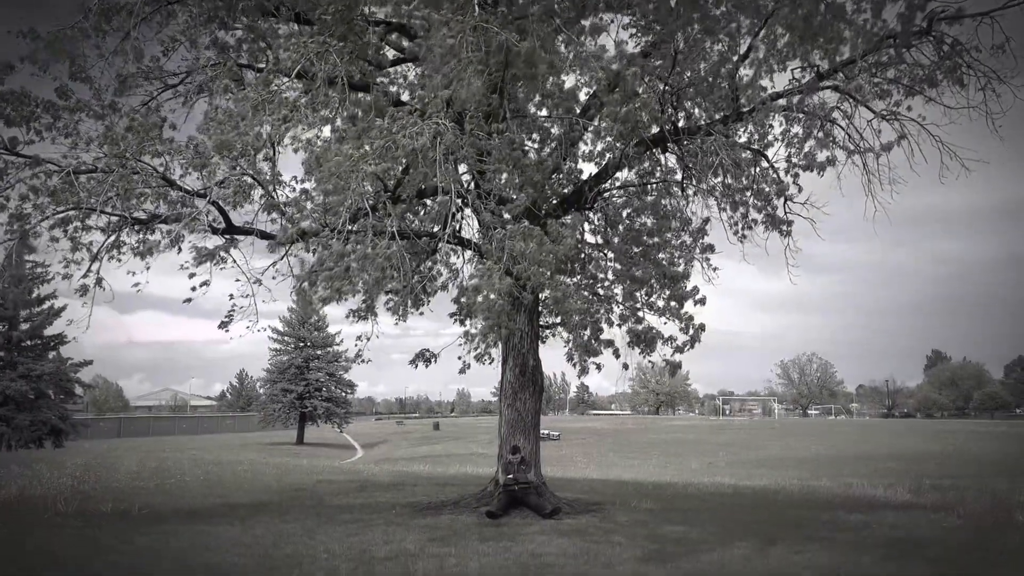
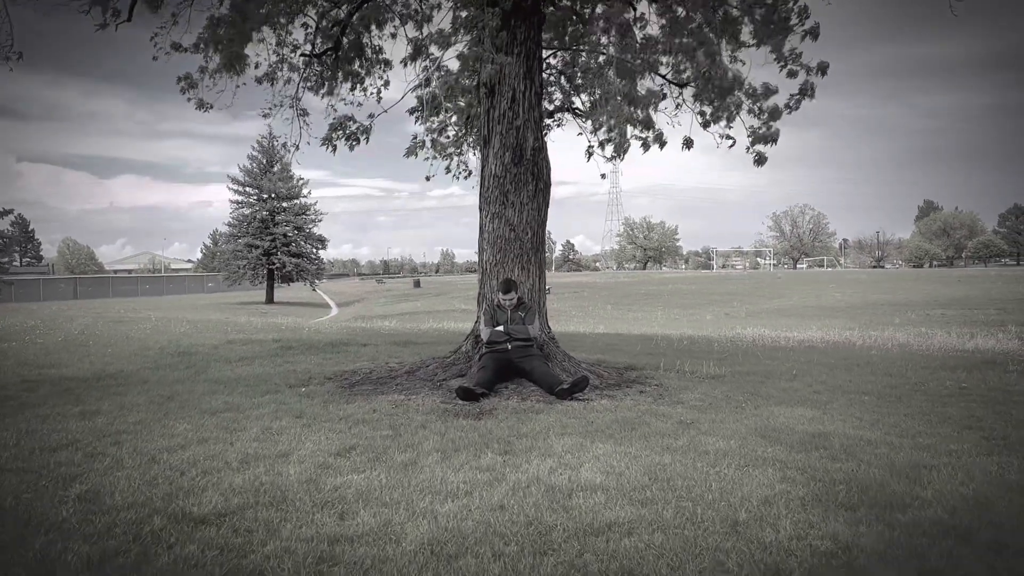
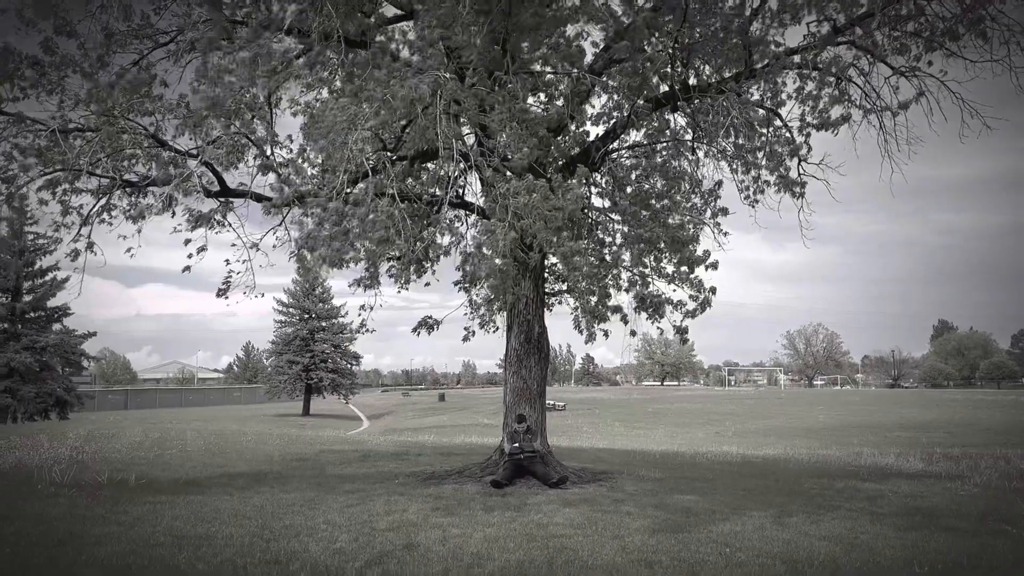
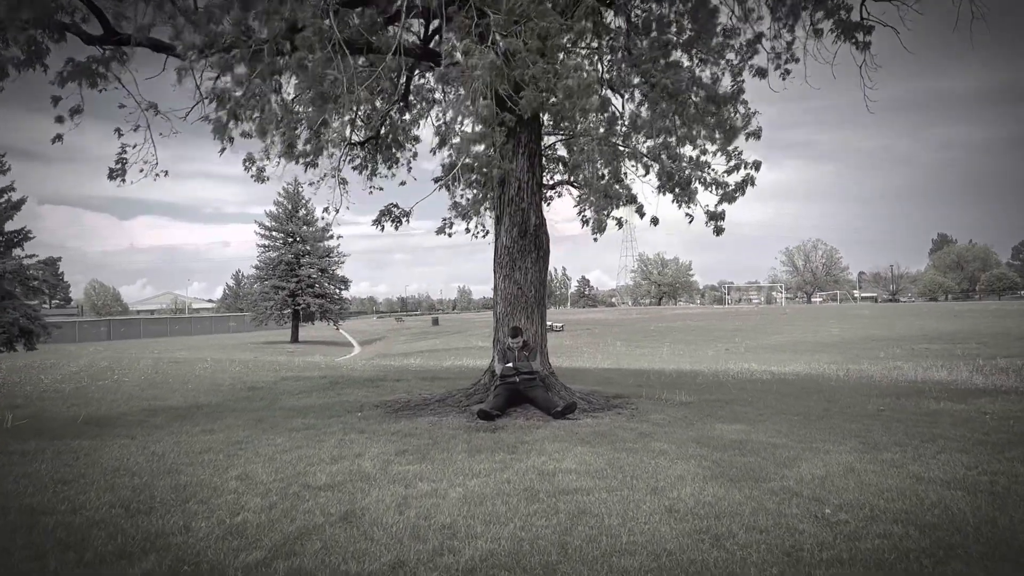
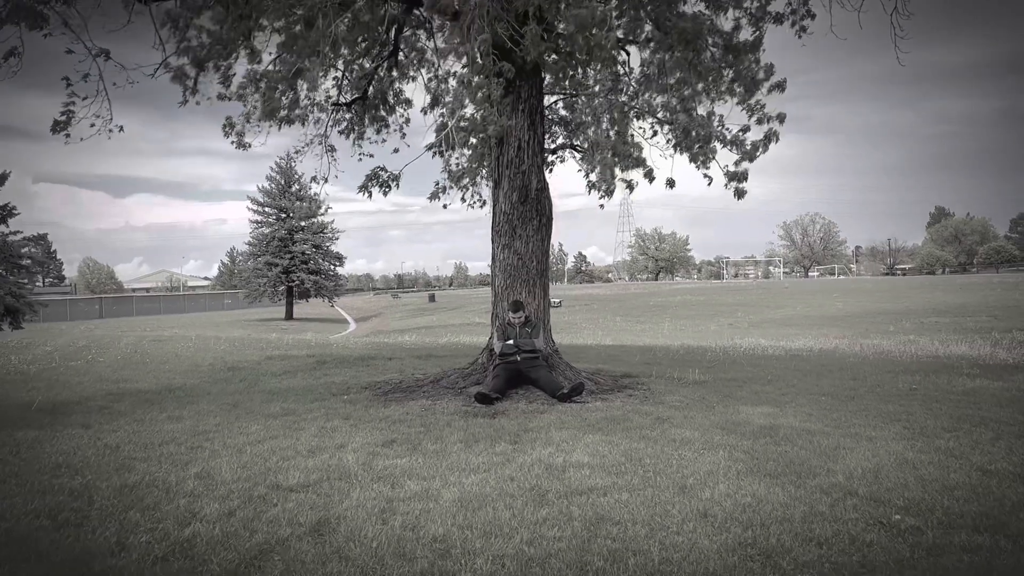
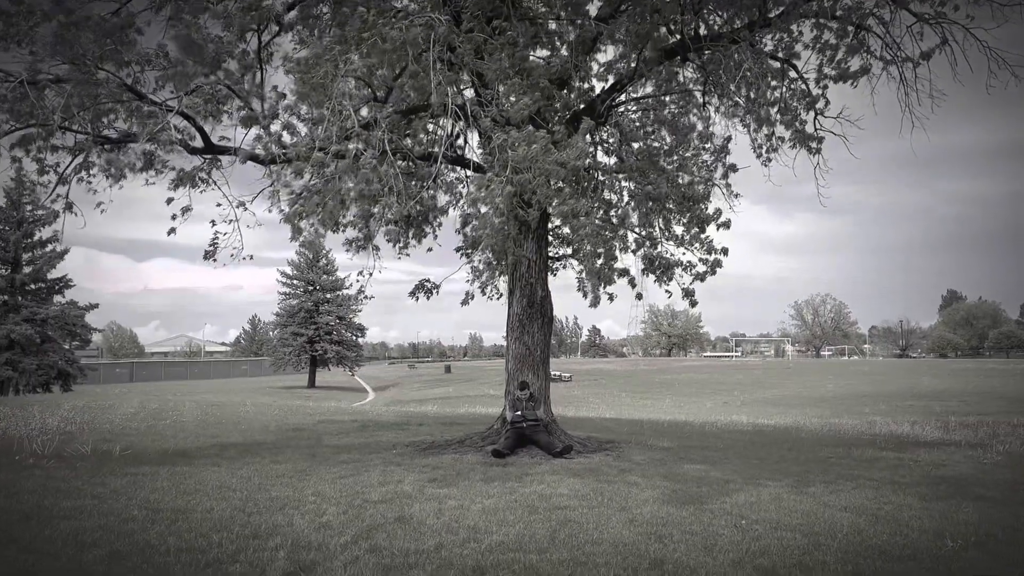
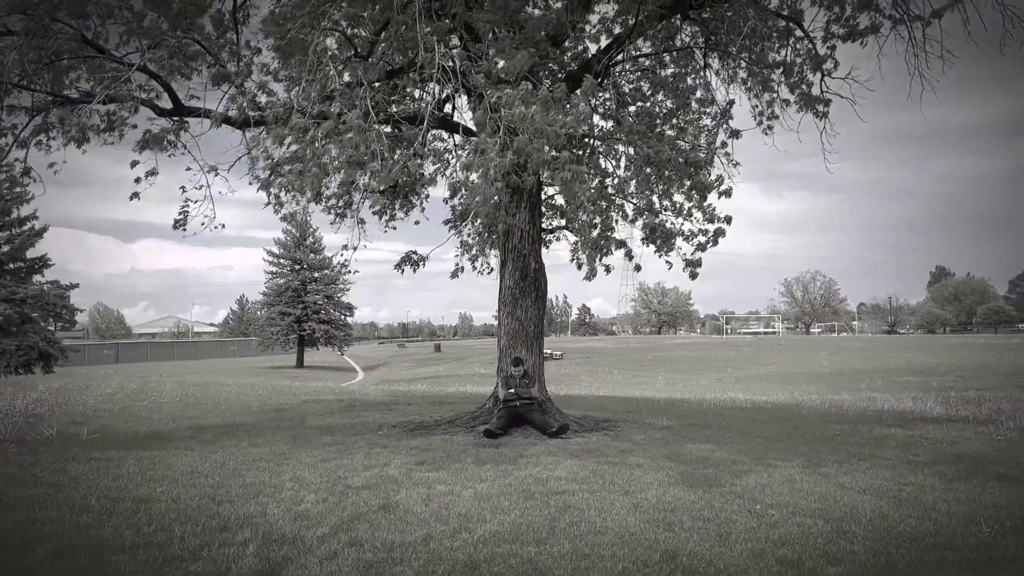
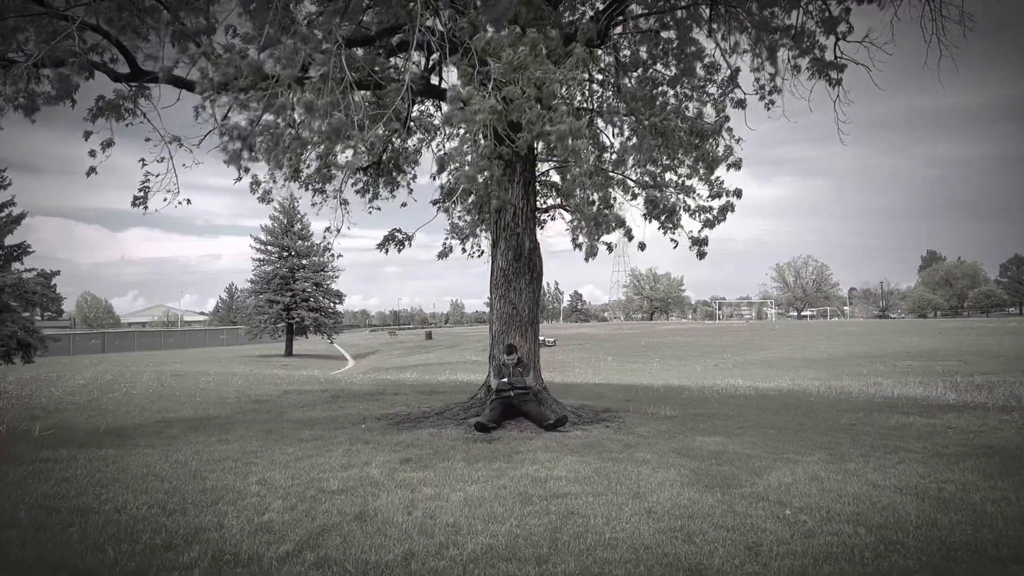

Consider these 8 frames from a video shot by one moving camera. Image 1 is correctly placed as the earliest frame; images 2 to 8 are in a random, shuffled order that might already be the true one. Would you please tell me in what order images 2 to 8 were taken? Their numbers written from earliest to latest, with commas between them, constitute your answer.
3, 6, 7, 8, 4, 5, 2
